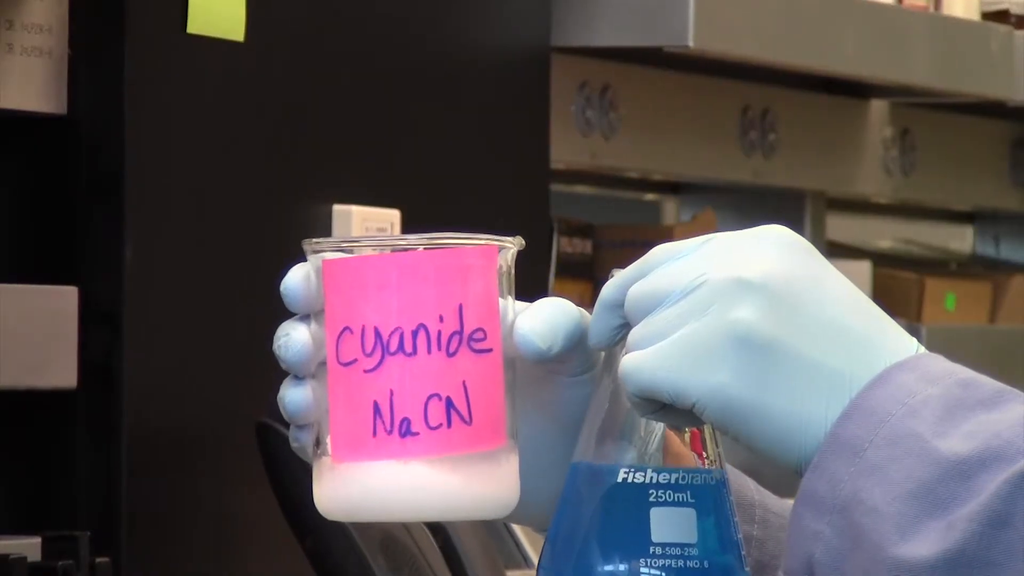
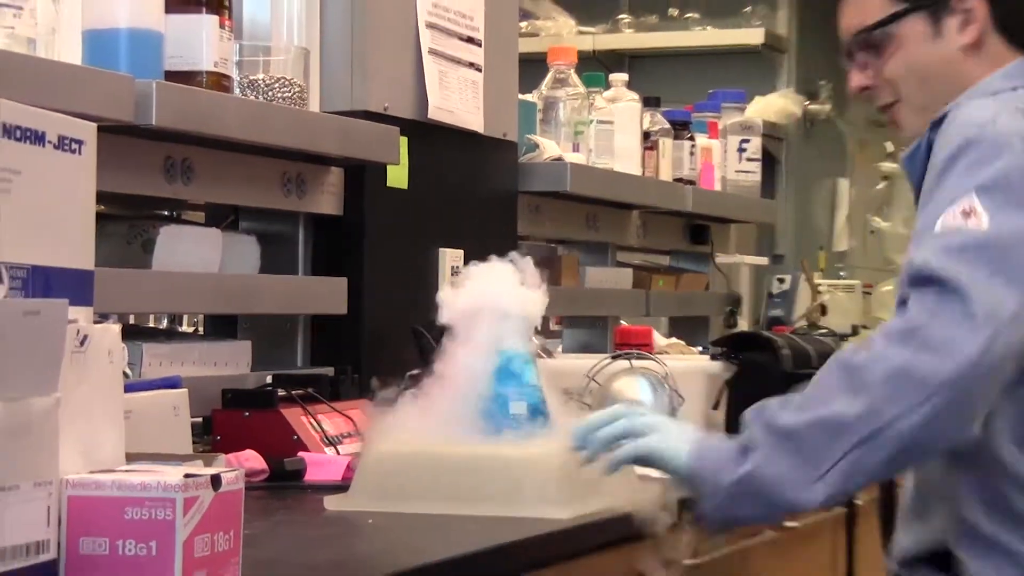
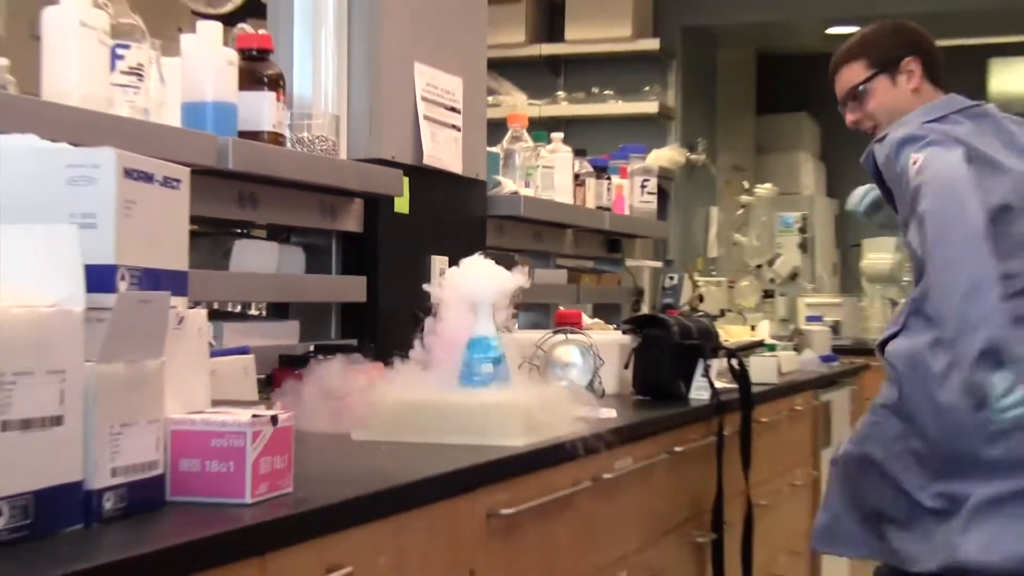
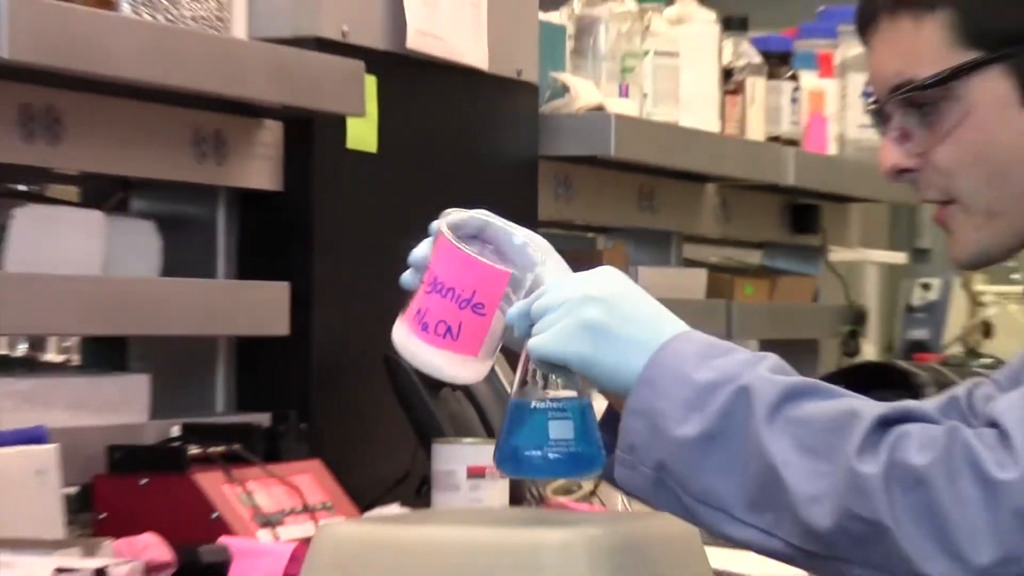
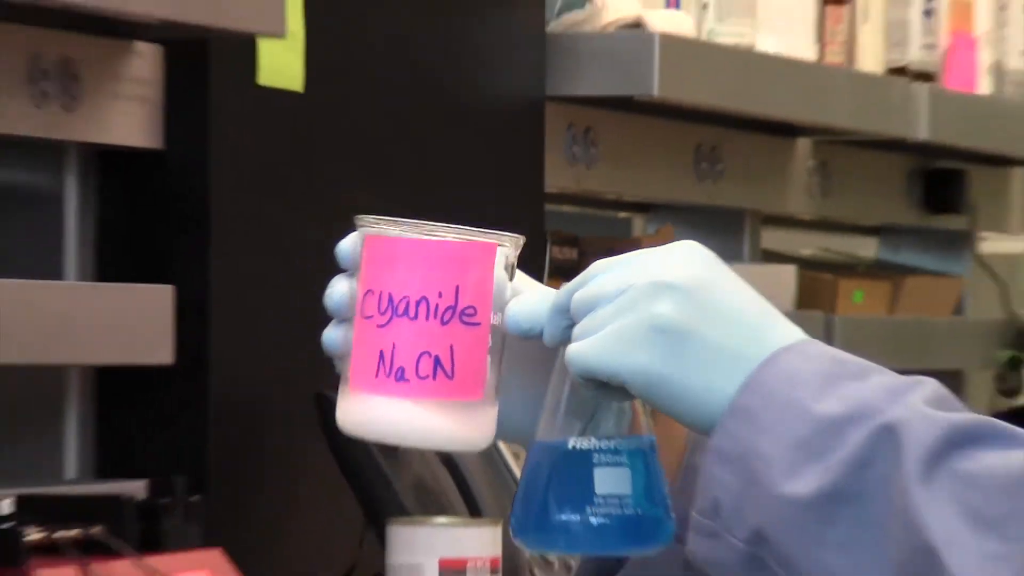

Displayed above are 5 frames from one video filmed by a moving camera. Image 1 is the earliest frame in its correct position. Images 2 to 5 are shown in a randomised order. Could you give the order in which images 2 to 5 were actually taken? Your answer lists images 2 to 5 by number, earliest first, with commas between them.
5, 4, 2, 3
